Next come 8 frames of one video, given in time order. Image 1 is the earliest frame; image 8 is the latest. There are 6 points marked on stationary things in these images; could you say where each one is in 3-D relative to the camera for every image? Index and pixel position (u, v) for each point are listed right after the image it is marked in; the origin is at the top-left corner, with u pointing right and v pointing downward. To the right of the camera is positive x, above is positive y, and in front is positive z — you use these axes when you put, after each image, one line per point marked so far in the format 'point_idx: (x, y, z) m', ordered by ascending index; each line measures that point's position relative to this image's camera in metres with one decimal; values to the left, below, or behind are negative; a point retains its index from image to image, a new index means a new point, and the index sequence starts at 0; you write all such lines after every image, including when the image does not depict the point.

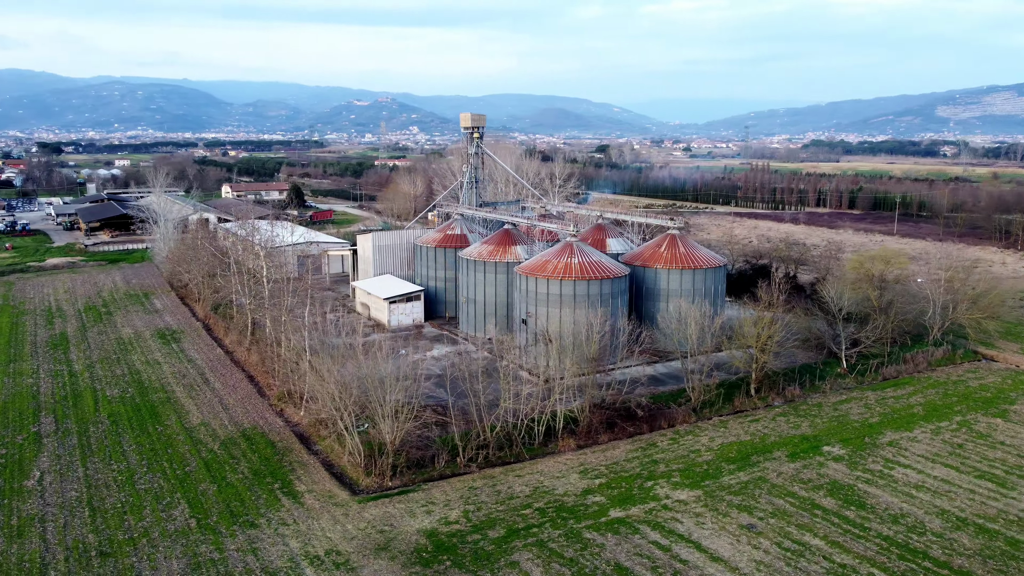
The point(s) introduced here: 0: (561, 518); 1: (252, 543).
0: (+0.9, -4.5, +15.8) m
1: (-4.7, -4.6, +14.7) m
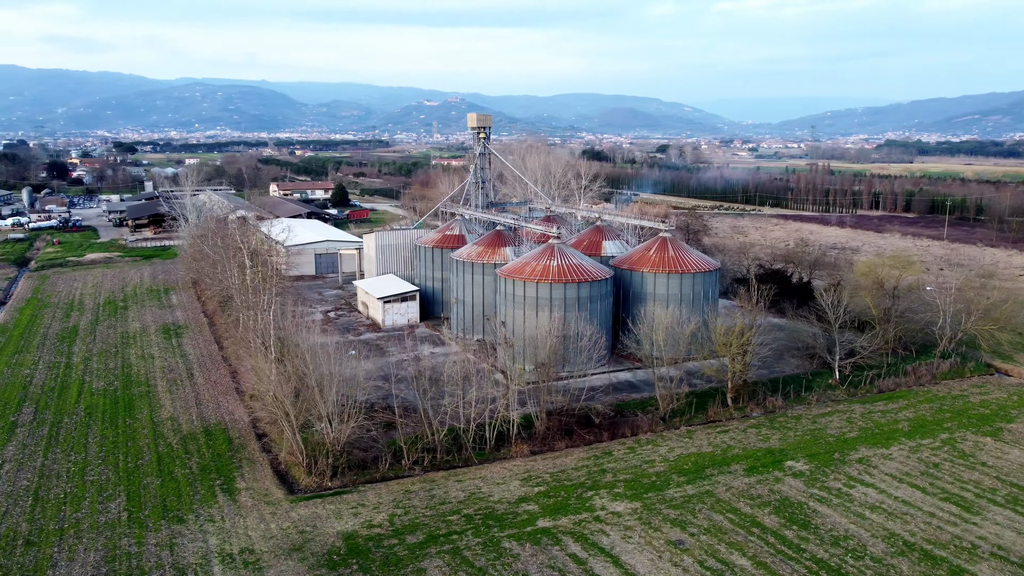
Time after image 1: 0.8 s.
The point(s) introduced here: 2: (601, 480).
0: (-0.5, -4.5, +15.5) m
1: (-6.3, -4.6, +14.9) m
2: (+1.9, -4.2, +17.6) m
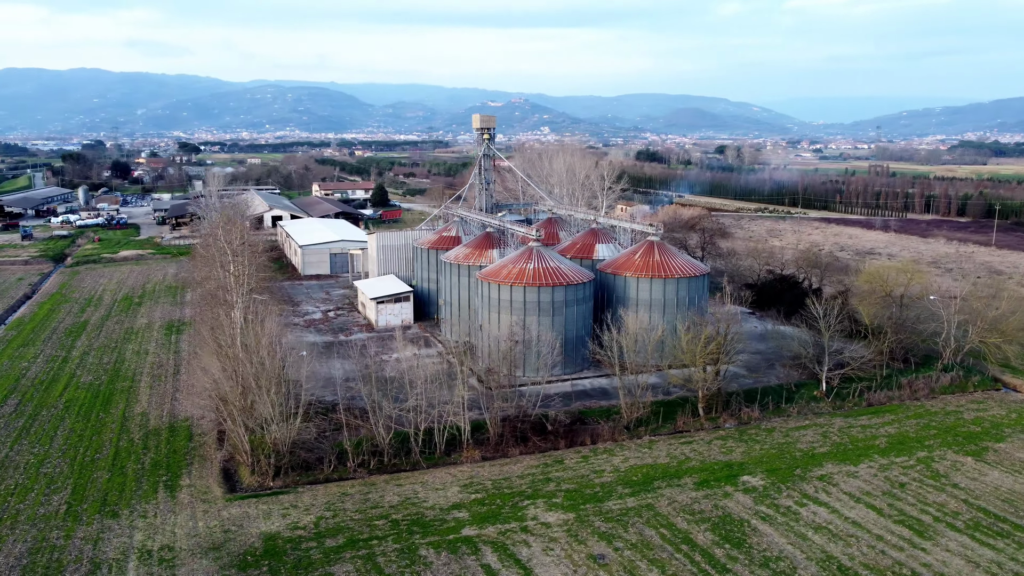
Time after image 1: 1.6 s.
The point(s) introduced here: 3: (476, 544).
0: (-2.0, -4.6, +15.4) m
1: (-7.7, -4.6, +15.2) m
2: (+0.6, -4.3, +17.2) m
3: (-0.7, -4.7, +14.9) m
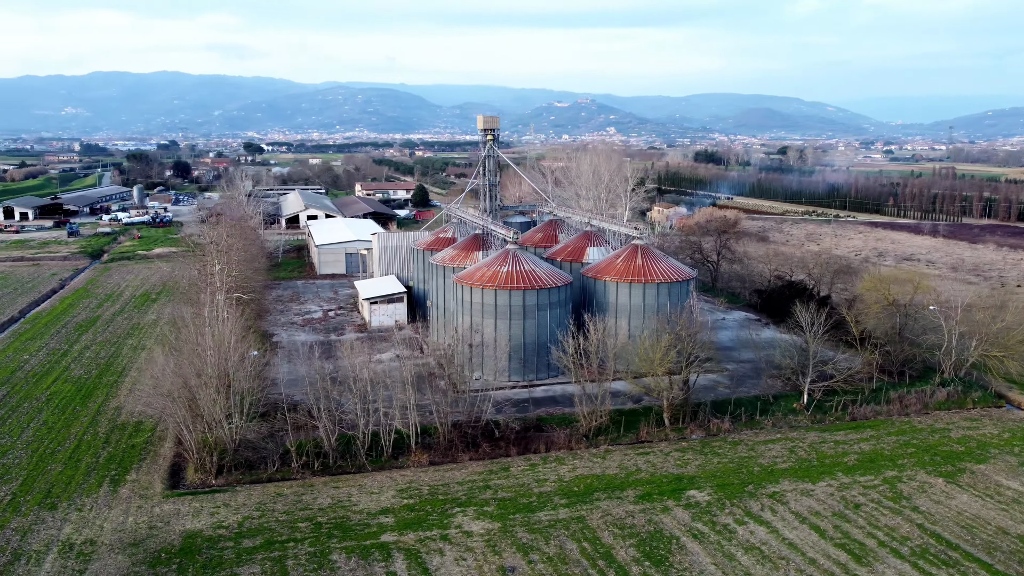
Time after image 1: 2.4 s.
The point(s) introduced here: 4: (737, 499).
0: (-3.5, -4.7, +15.3) m
1: (-9.2, -4.6, +15.6) m
2: (-0.7, -4.3, +16.9) m
3: (-2.2, -4.8, +14.8) m
4: (+4.7, -4.4, +16.9) m
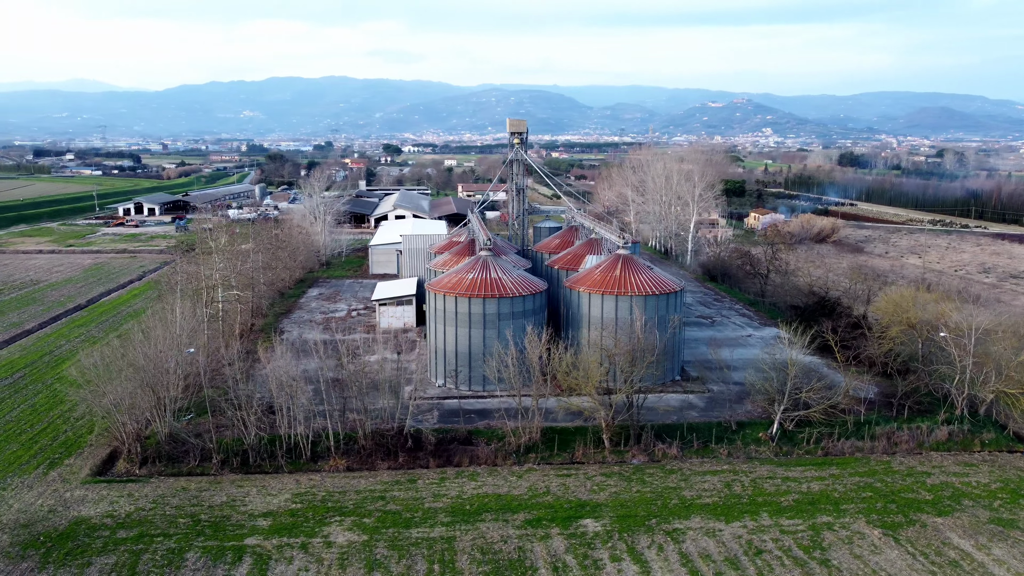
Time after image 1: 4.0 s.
0: (-6.0, -4.7, +15.6) m
1: (-11.6, -4.4, +16.9) m
2: (-3.0, -4.5, +16.7) m
3: (-4.9, -4.9, +14.8) m
4: (+2.3, -4.7, +15.7) m
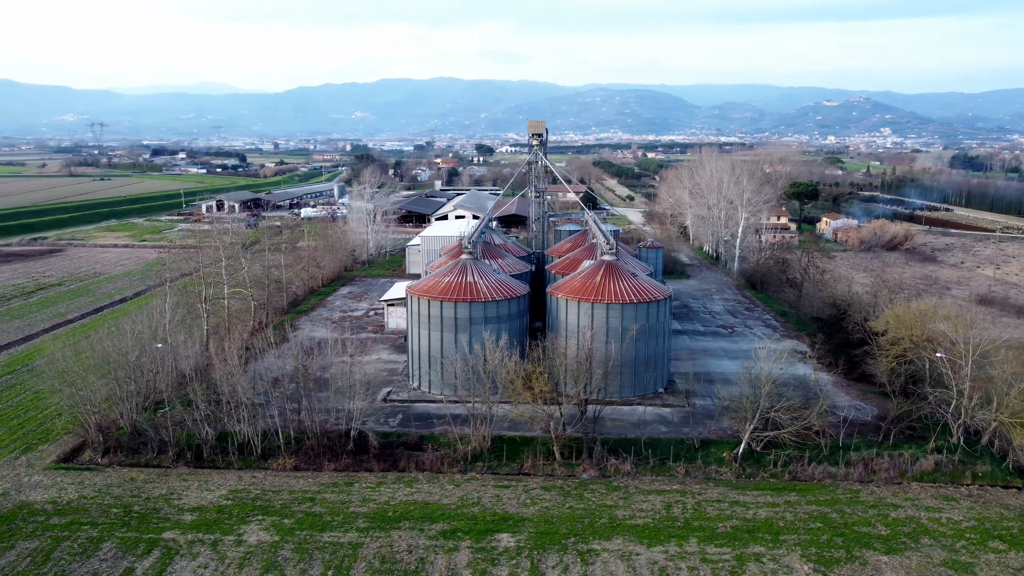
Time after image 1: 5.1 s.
0: (-7.7, -4.7, +16.1) m
1: (-13.1, -4.2, +18.1) m
2: (-4.6, -4.5, +16.8) m
3: (-6.7, -4.9, +15.2) m
4: (+0.6, -4.9, +15.1) m
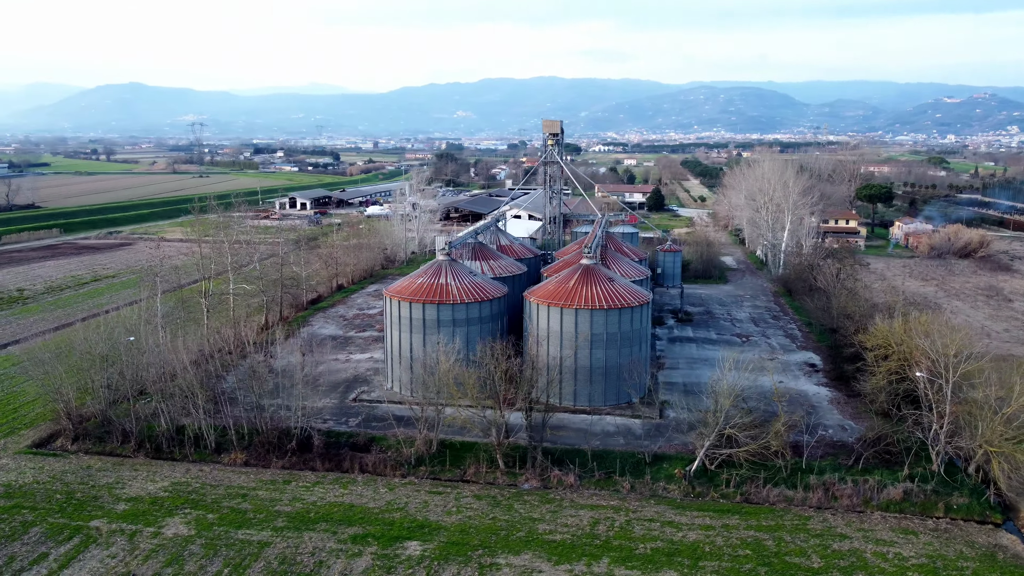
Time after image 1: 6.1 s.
0: (-9.3, -4.6, +16.7) m
1: (-14.4, -4.0, +19.4) m
2: (-6.1, -4.5, +17.0) m
3: (-8.4, -4.8, +15.7) m
4: (-1.2, -5.0, +14.7) m
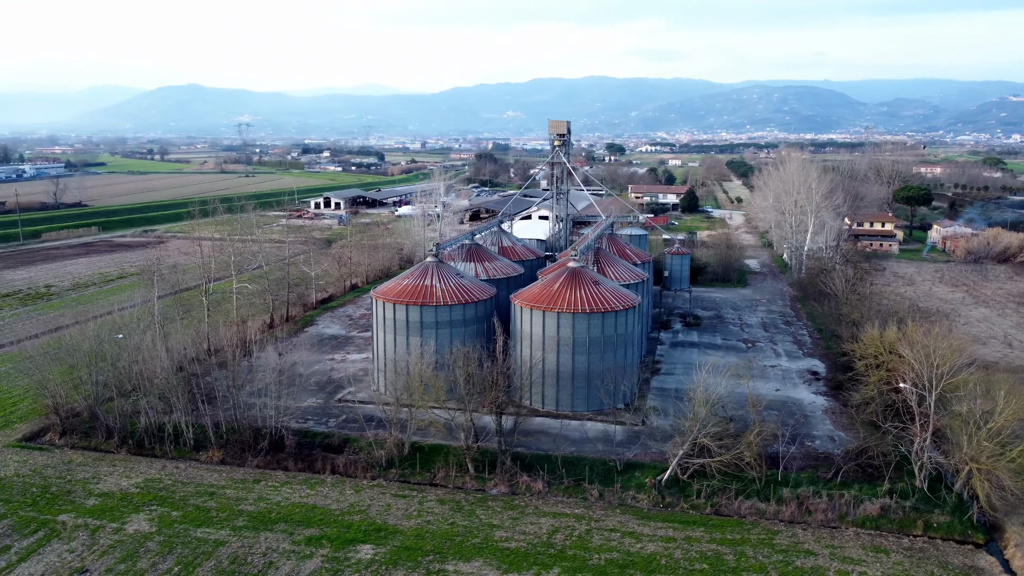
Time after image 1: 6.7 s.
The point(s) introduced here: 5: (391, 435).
0: (-10.1, -4.5, +17.1) m
1: (-15.0, -3.9, +20.0) m
2: (-6.9, -4.5, +17.2) m
3: (-9.2, -4.7, +16.0) m
4: (-2.1, -5.0, +14.6) m
5: (-2.8, -3.4, +18.7) m
